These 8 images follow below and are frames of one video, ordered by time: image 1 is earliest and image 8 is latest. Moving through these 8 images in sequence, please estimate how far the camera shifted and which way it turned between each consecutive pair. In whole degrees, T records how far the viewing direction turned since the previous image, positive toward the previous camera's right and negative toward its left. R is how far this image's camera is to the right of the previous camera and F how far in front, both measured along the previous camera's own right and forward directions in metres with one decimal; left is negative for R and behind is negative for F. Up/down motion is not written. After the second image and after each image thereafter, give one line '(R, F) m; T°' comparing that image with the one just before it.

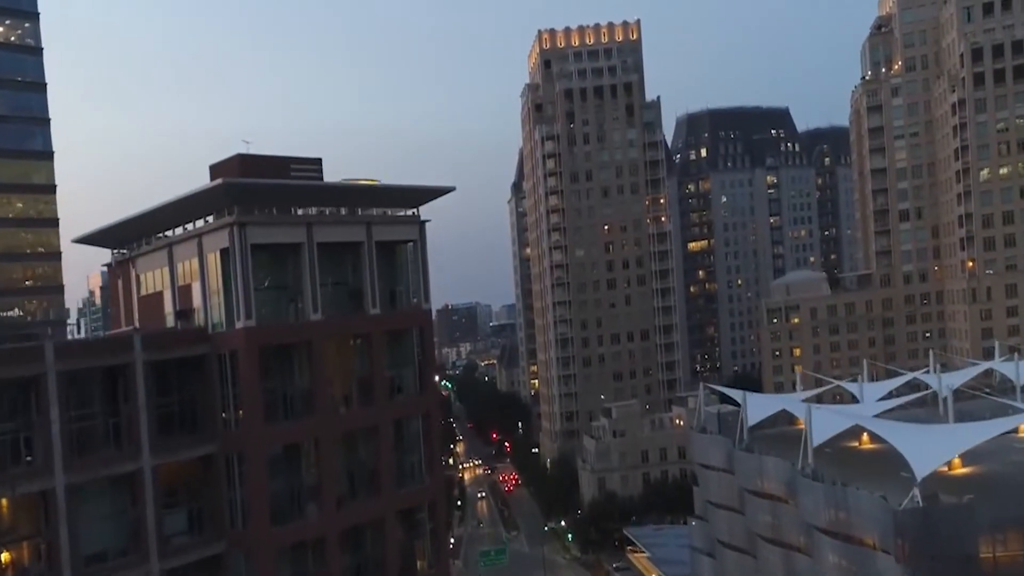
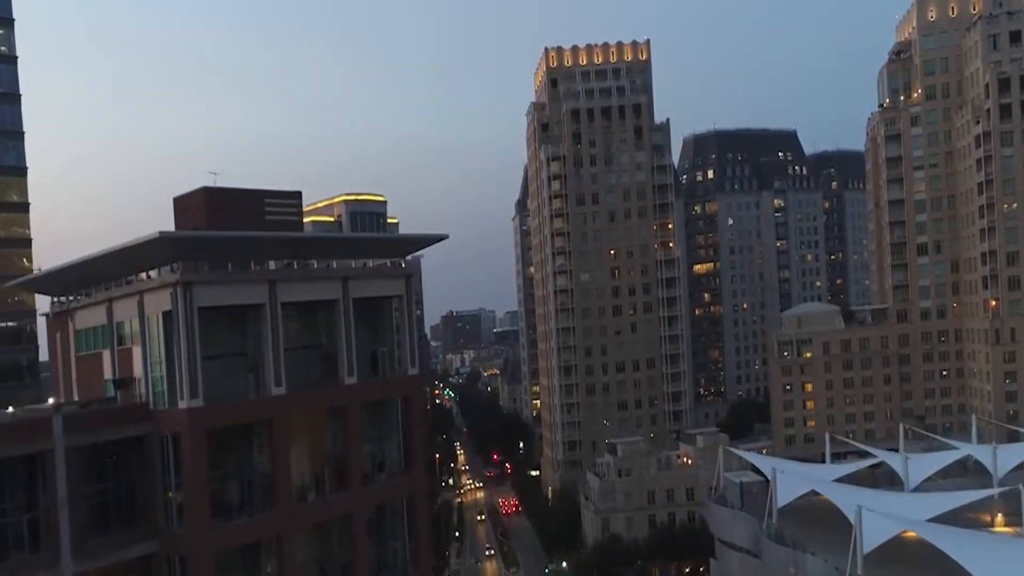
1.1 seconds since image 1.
(0.0, +3.0) m; 0°
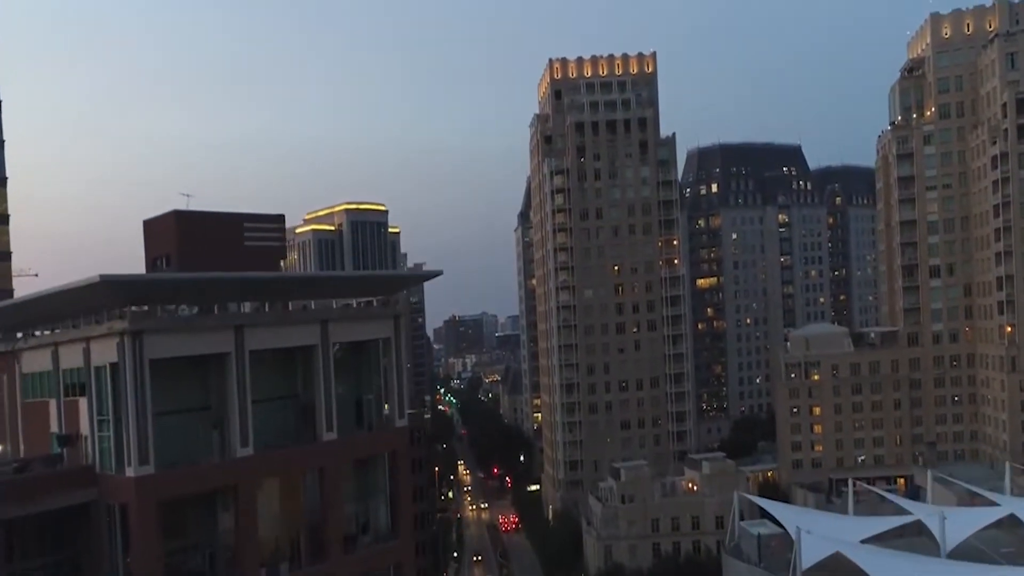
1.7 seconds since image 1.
(0.0, +2.0) m; 0°
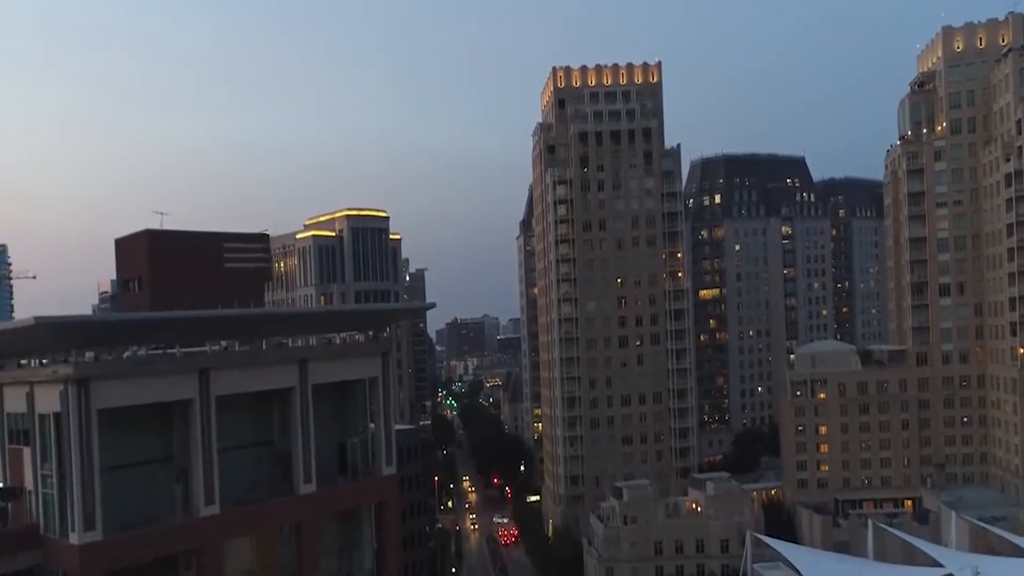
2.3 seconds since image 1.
(-0.2, +1.4) m; 0°
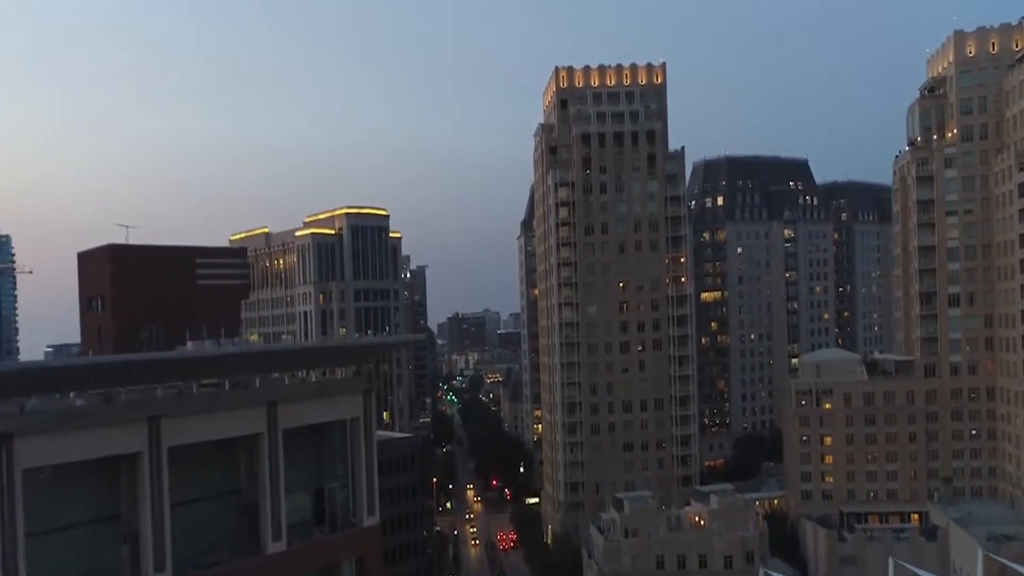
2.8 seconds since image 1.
(-0.2, +1.4) m; 0°
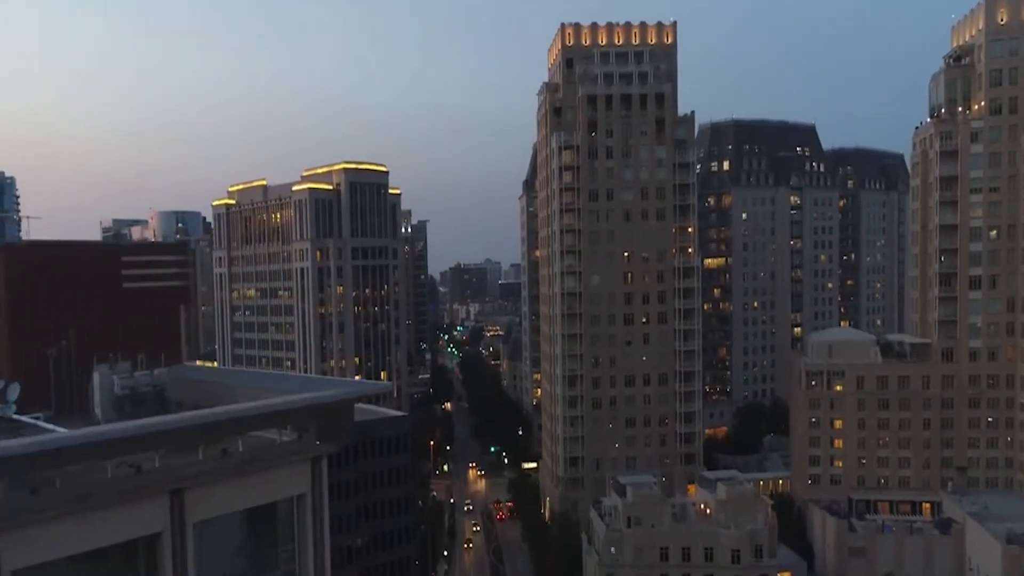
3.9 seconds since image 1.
(-0.4, +3.3) m; 0°
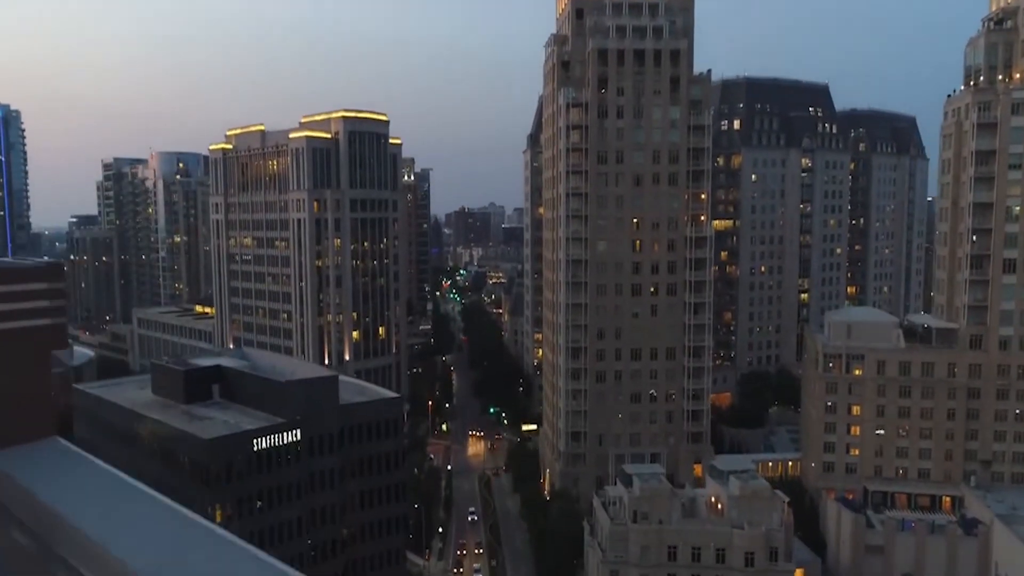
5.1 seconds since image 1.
(-0.4, +4.5) m; 0°
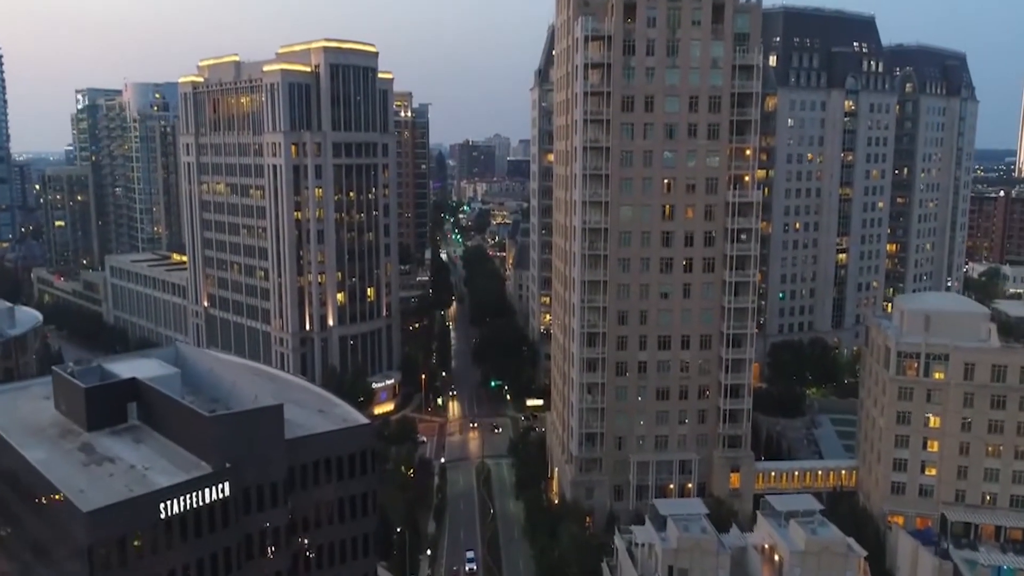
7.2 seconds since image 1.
(+0.4, +13.6) m; -1°
